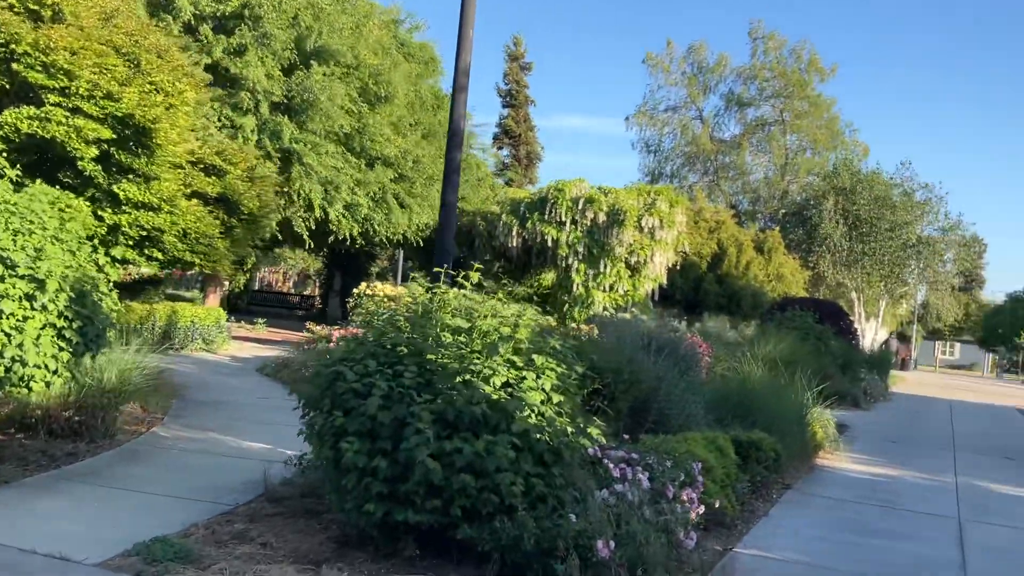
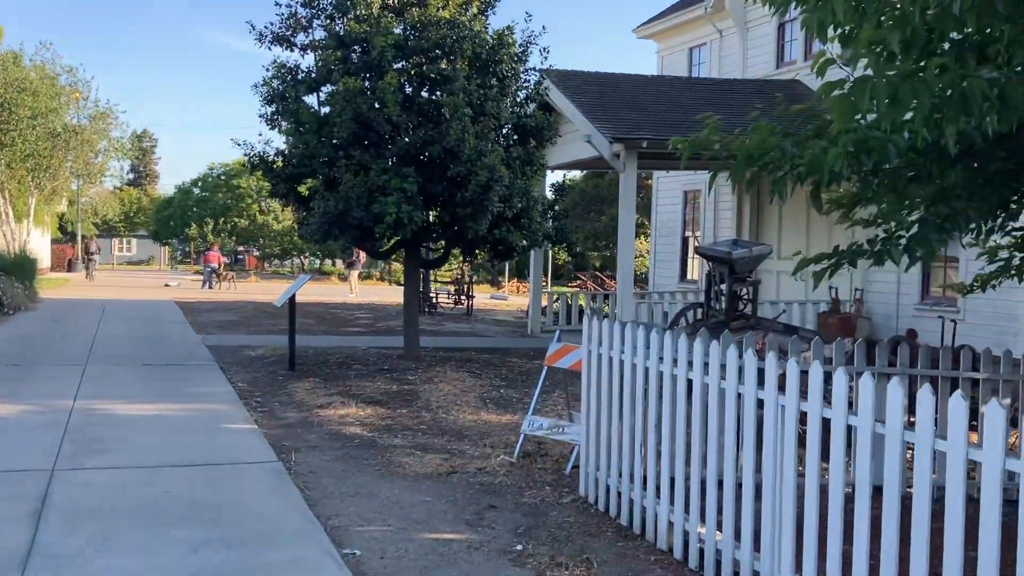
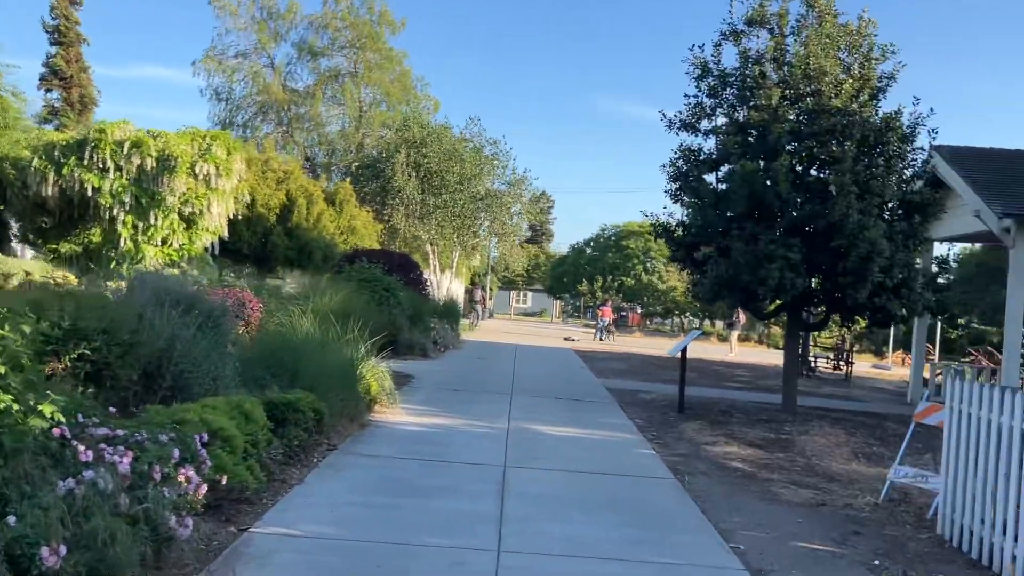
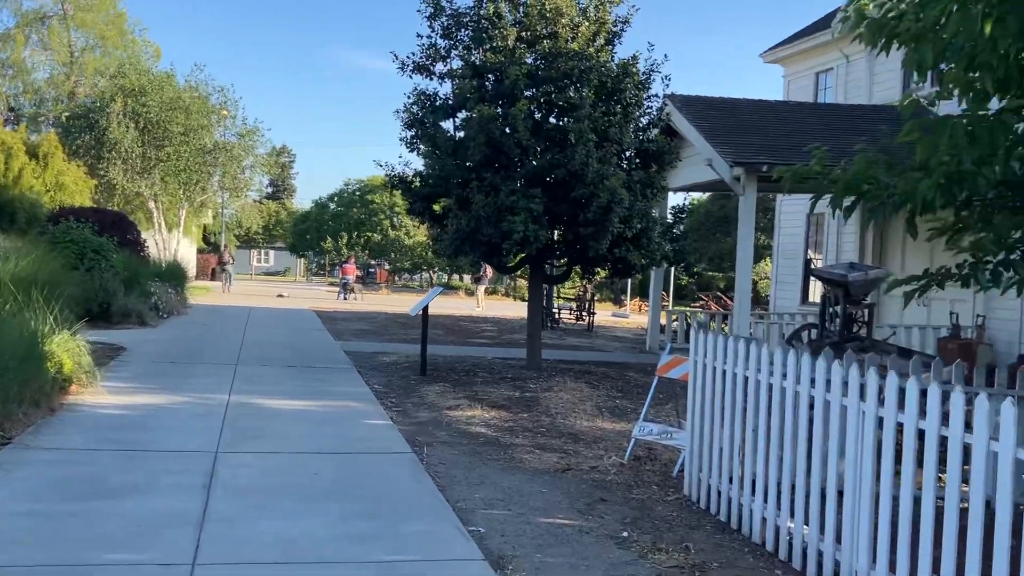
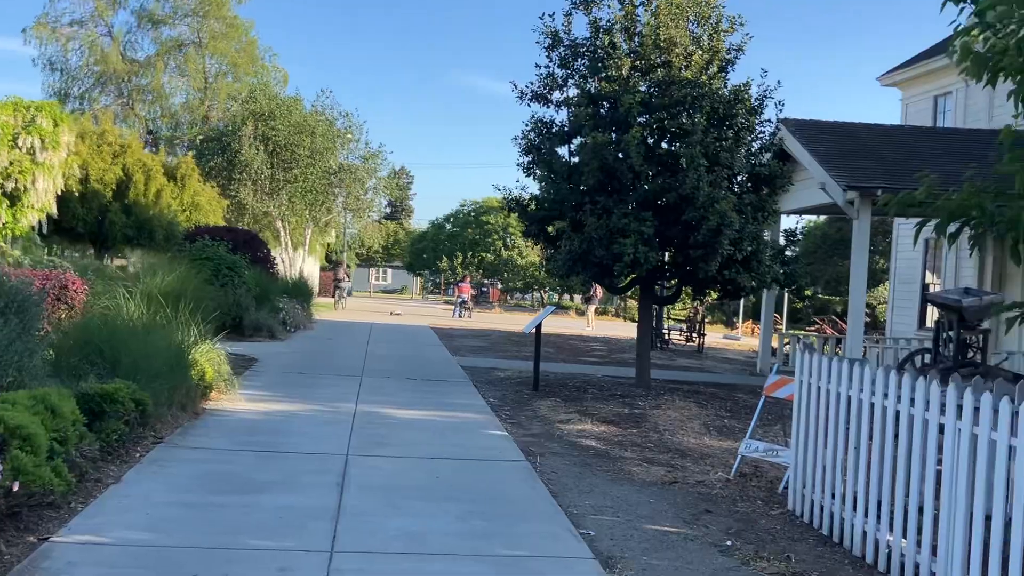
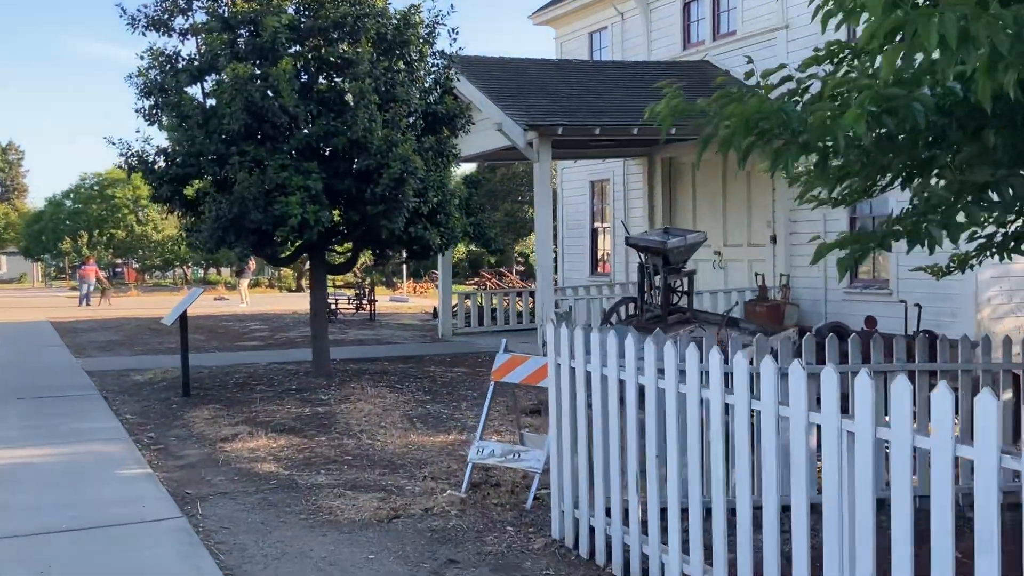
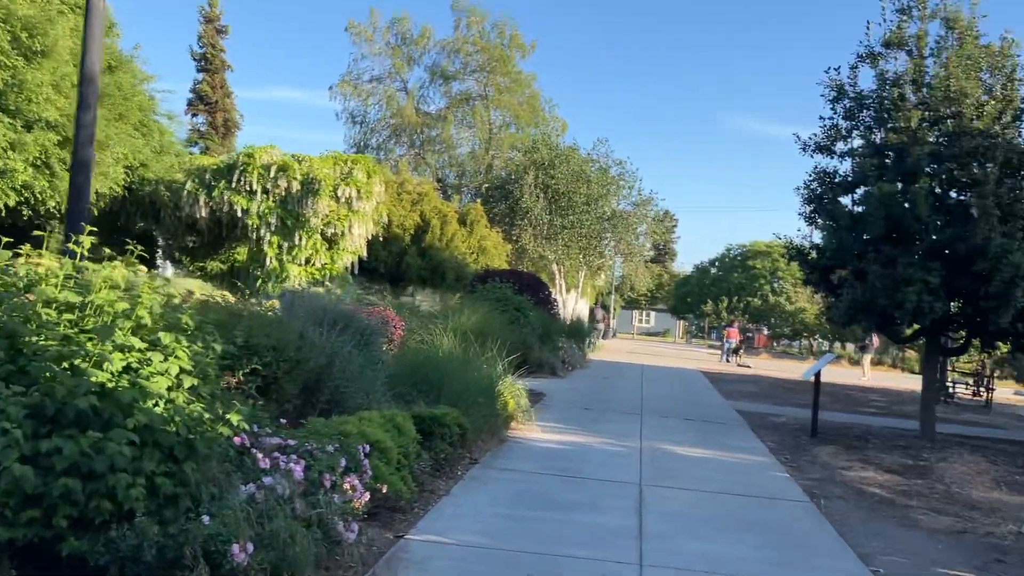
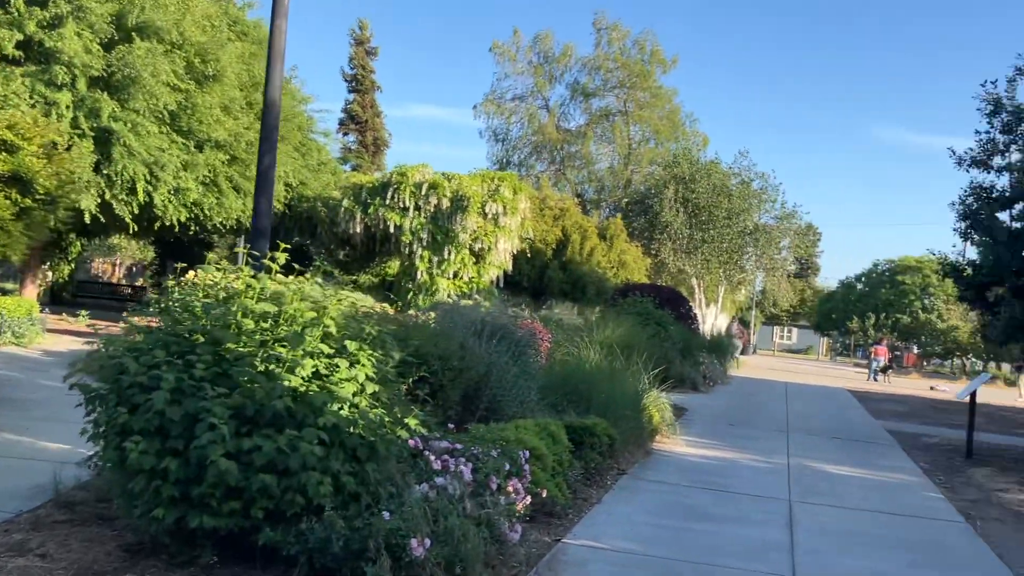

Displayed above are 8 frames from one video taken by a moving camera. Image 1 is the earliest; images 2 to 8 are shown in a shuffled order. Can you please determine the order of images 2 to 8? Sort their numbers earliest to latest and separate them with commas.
8, 7, 3, 5, 4, 2, 6
